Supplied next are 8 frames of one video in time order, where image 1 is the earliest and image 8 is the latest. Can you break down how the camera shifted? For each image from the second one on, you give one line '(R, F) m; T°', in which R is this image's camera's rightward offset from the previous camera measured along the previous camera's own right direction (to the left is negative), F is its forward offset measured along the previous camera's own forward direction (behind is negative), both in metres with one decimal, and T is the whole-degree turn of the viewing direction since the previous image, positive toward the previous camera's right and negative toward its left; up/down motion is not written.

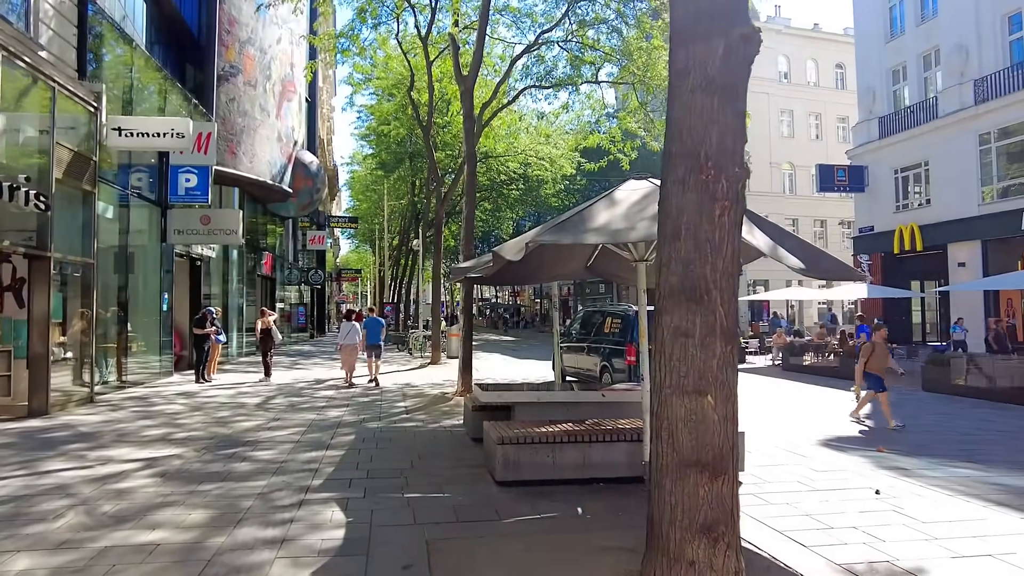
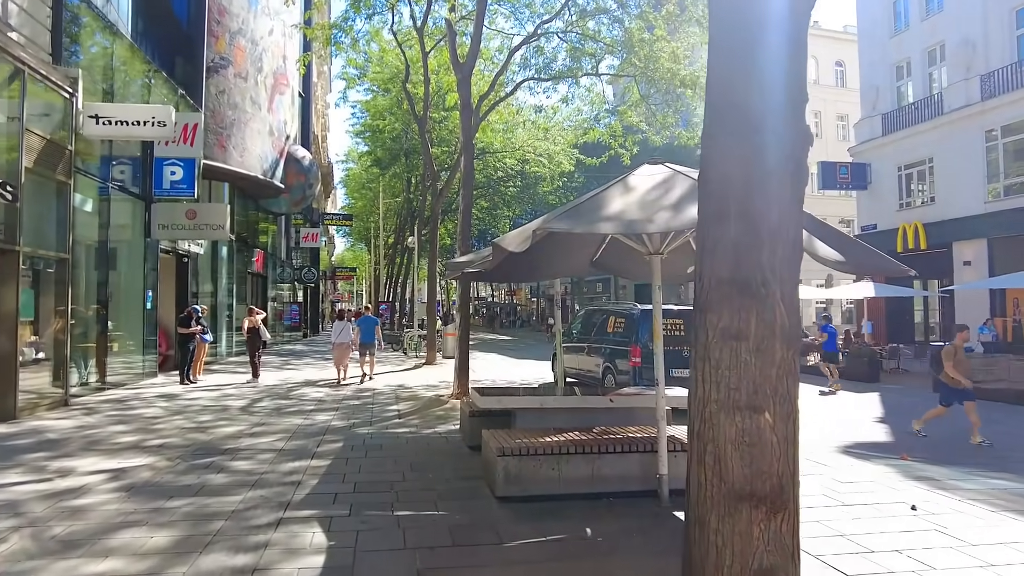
(-0.1, +0.6) m; 0°
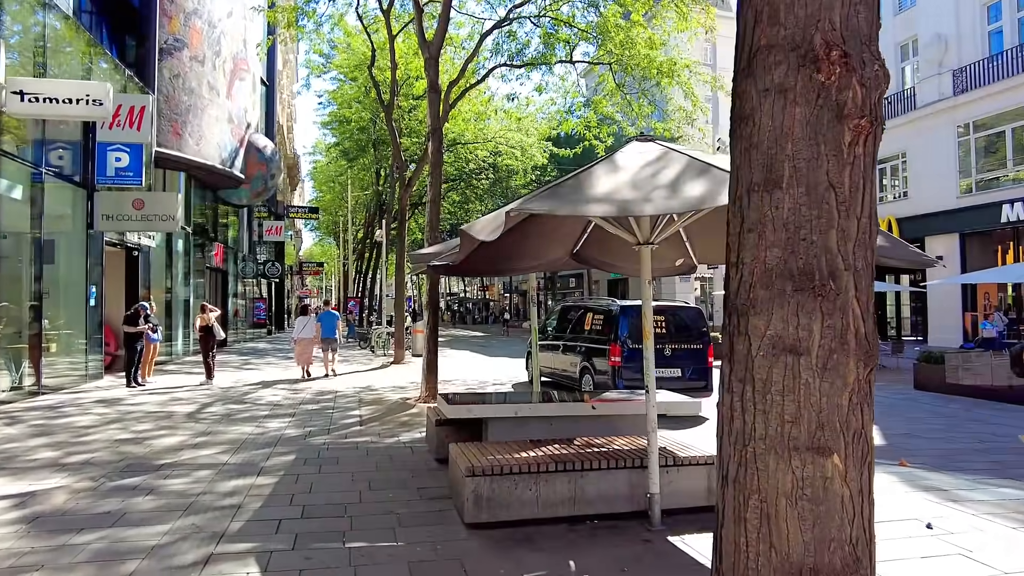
(0.0, +0.7) m; +2°
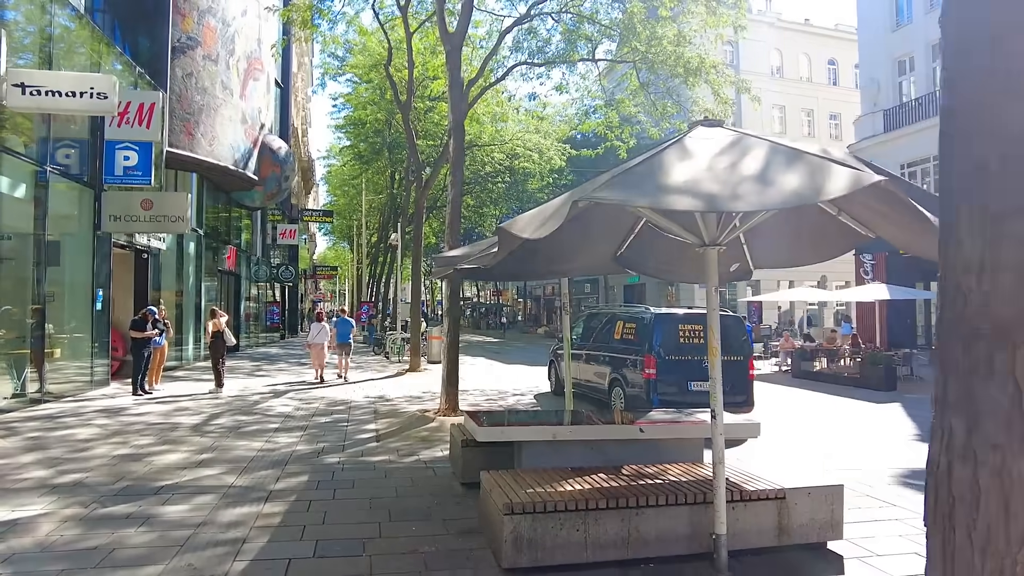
(-0.2, +0.7) m; -1°
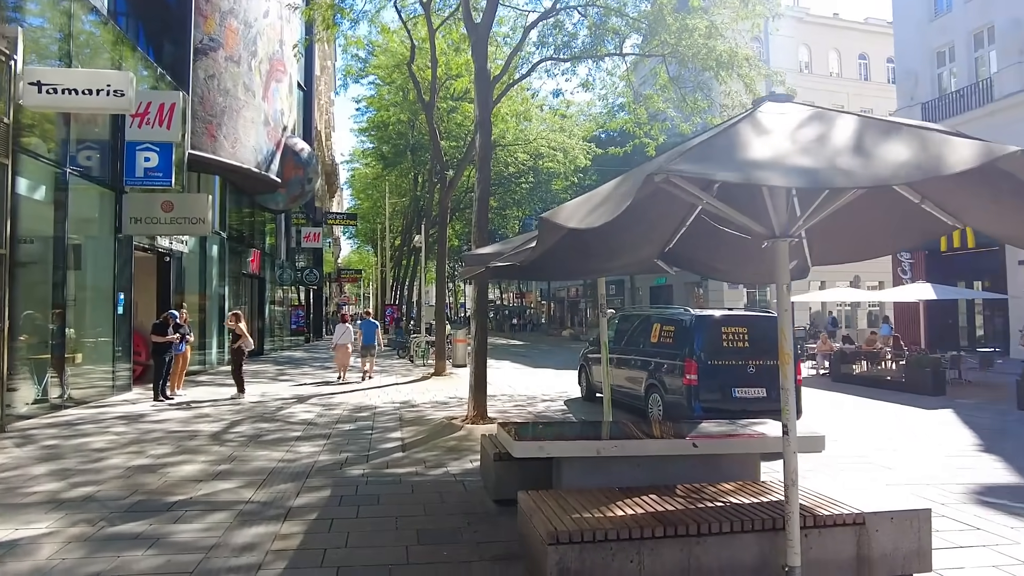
(-0.1, +0.5) m; -2°
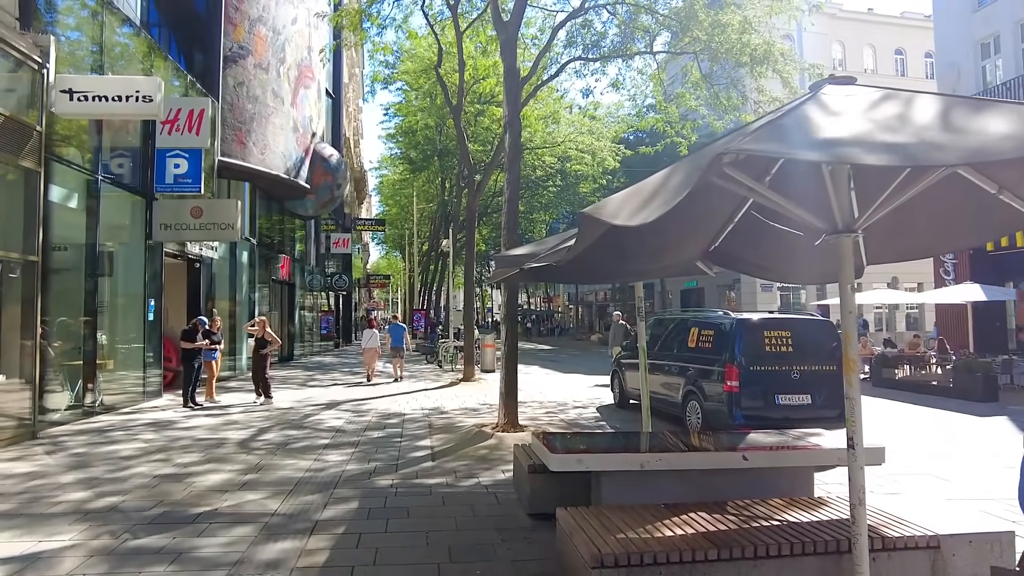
(-0.1, +0.3) m; -2°
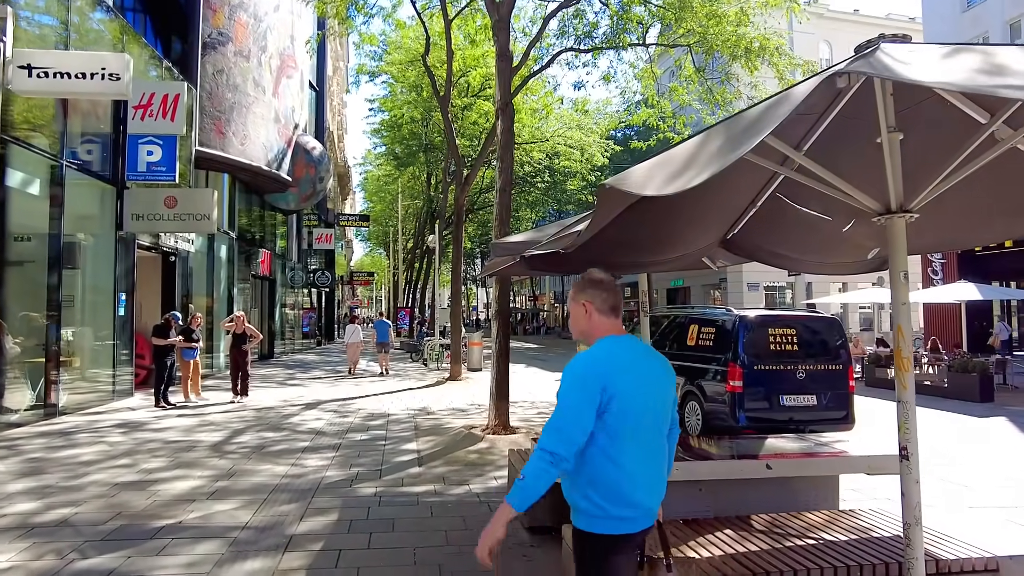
(-0.1, +0.5) m; +1°
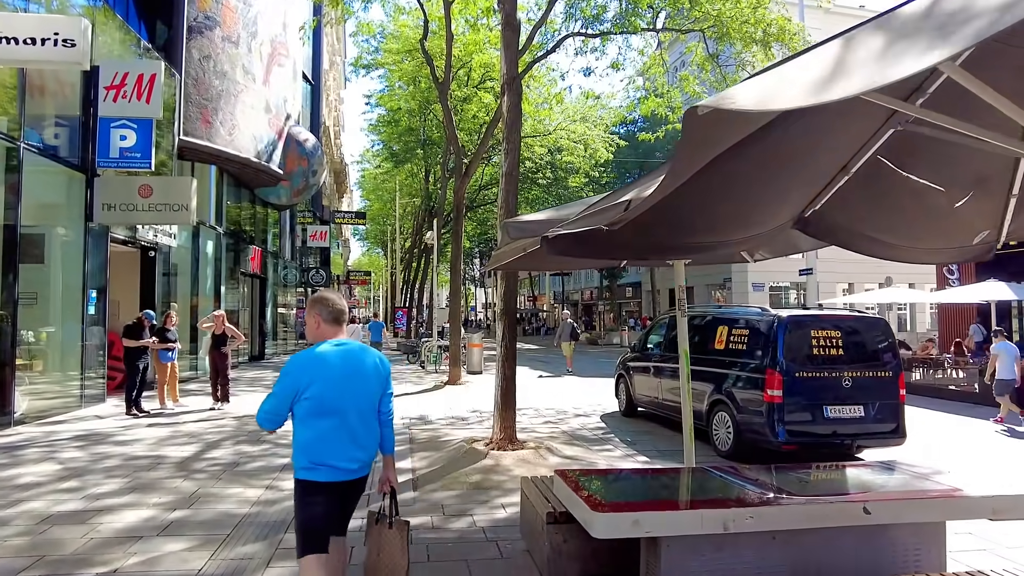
(-0.1, +1.0) m; 0°
